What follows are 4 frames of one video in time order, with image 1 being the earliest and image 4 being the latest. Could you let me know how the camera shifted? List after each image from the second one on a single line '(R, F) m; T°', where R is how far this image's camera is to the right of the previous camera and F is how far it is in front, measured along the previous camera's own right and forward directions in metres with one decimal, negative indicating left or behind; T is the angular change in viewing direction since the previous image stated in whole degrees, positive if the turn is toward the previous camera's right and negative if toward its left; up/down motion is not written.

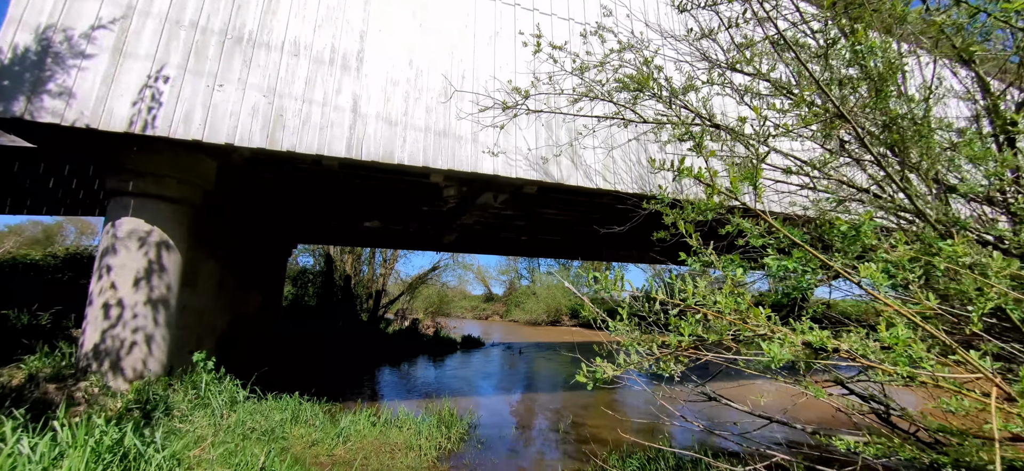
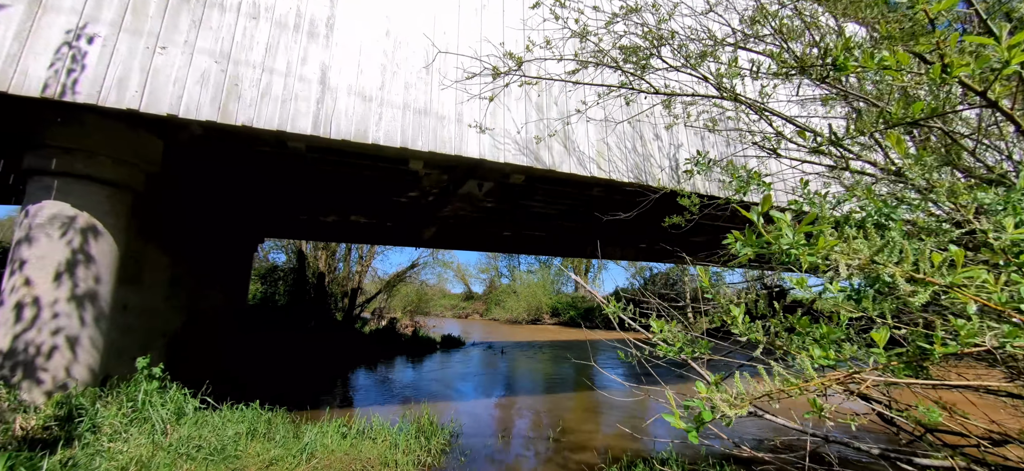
(-0.1, +0.5) m; +3°
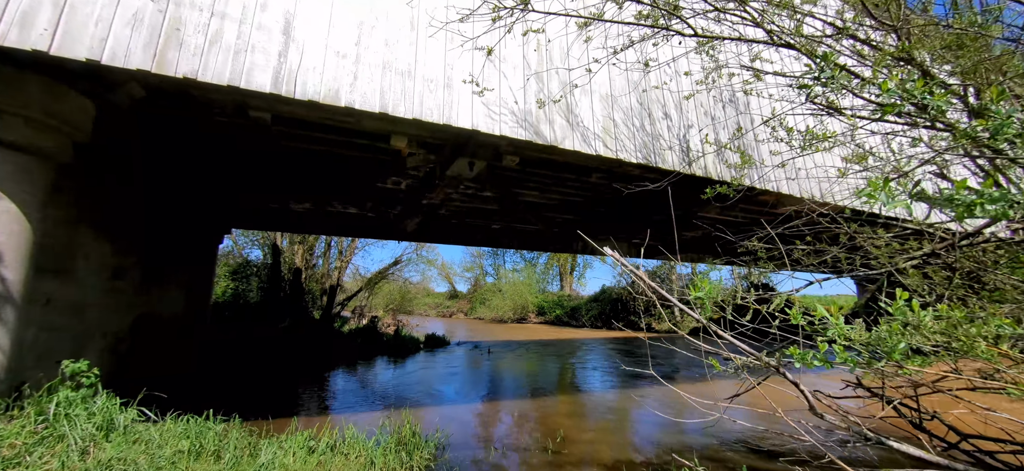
(-0.1, +0.6) m; +2°
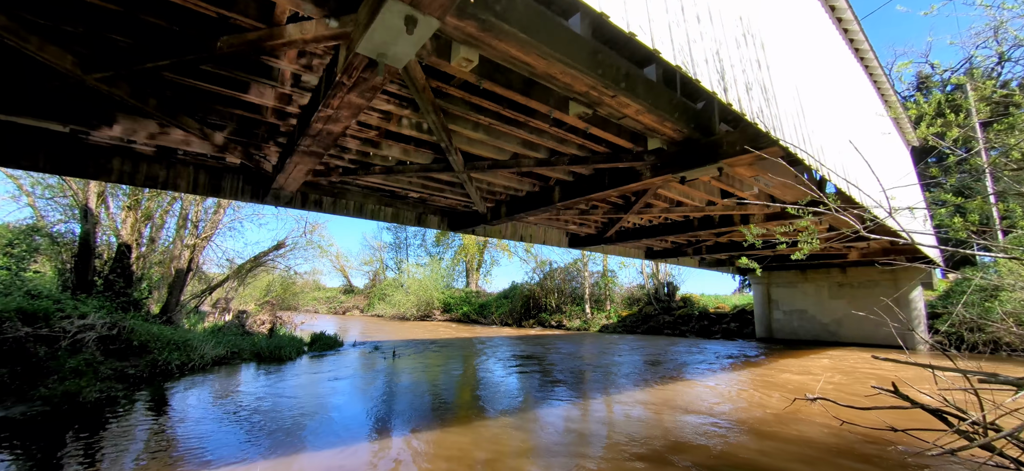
(-0.4, +2.0) m; +12°
